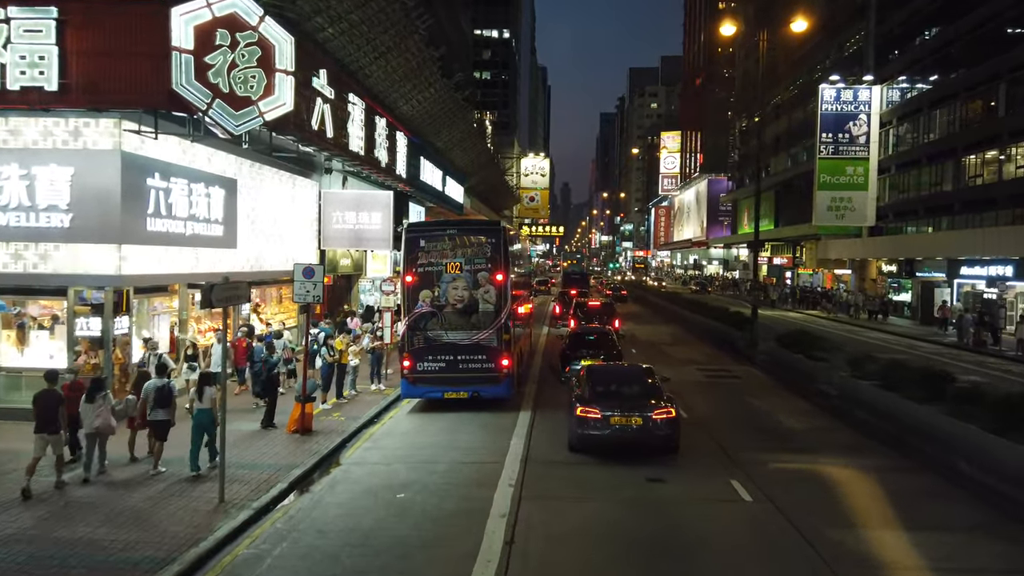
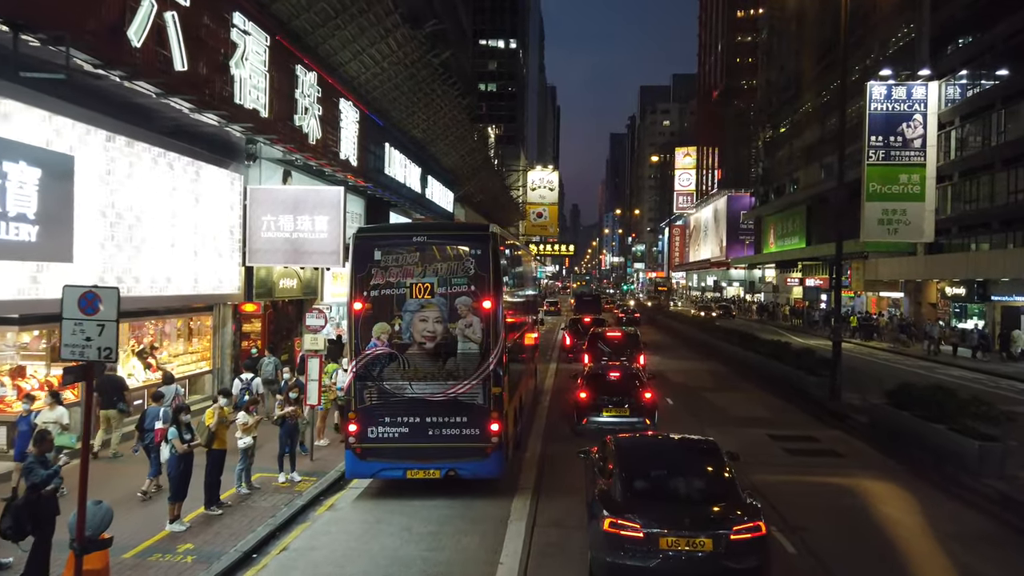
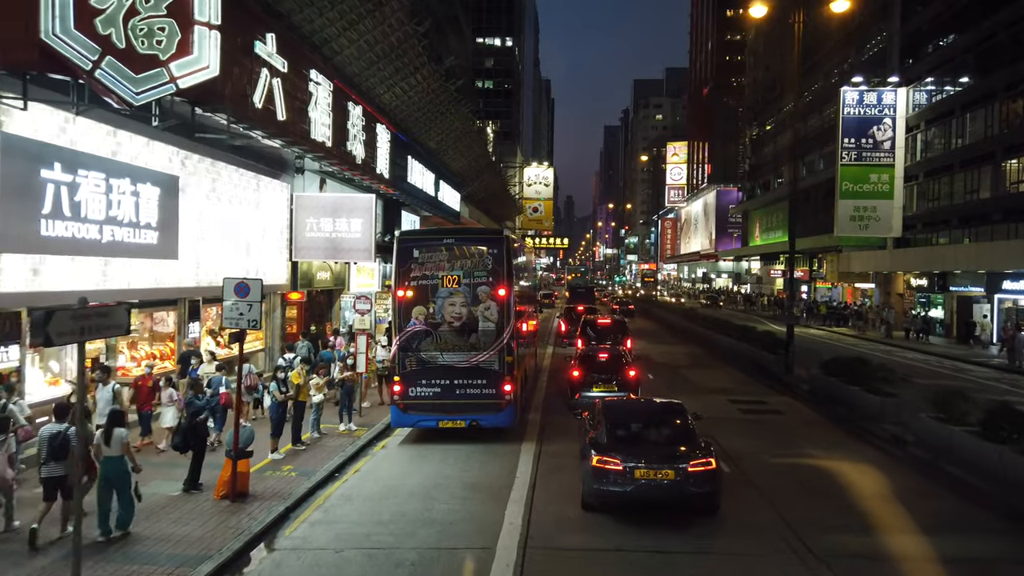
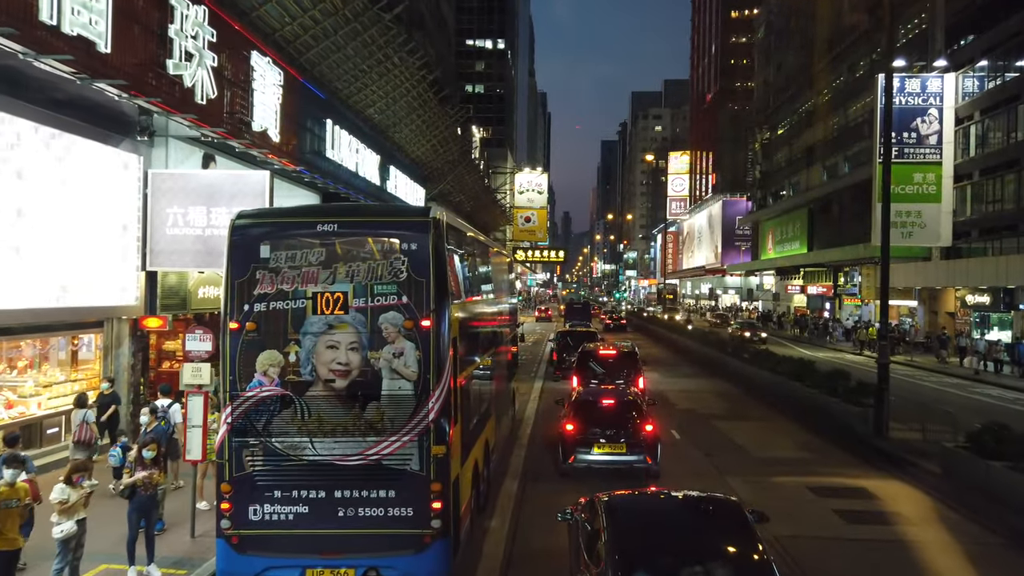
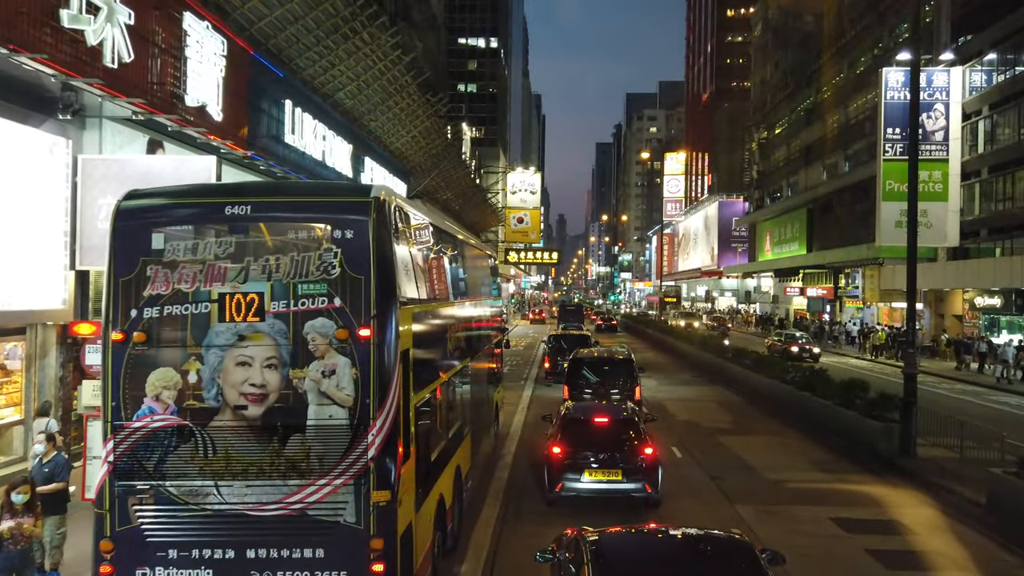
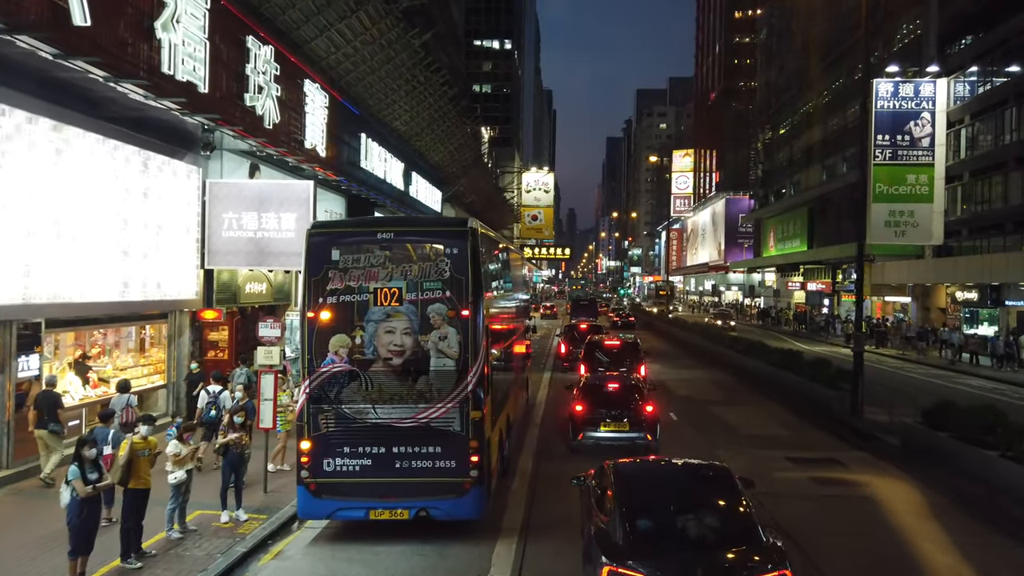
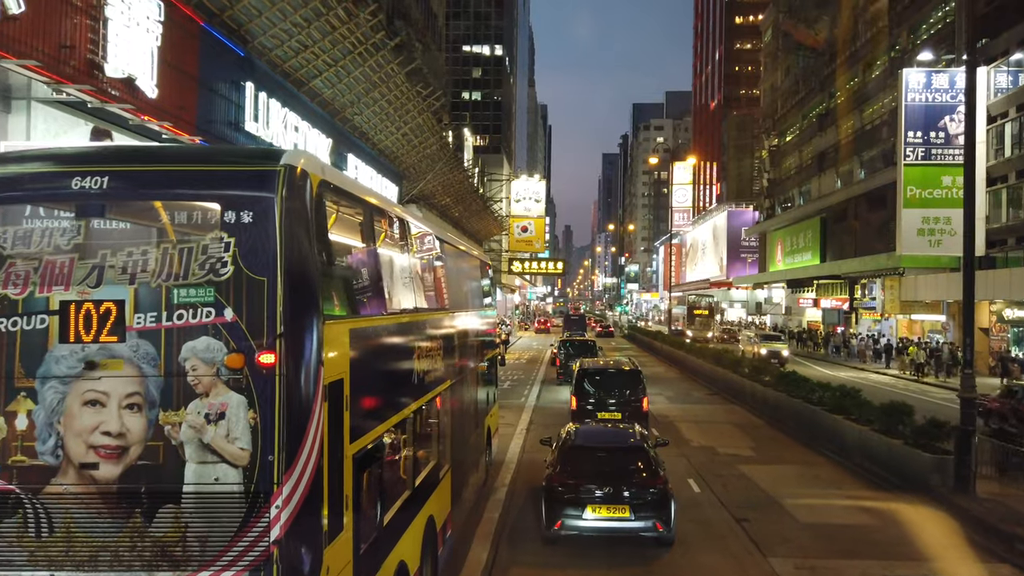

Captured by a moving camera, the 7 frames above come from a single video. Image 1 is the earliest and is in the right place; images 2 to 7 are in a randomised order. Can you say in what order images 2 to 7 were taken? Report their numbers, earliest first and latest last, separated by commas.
3, 2, 6, 4, 5, 7
